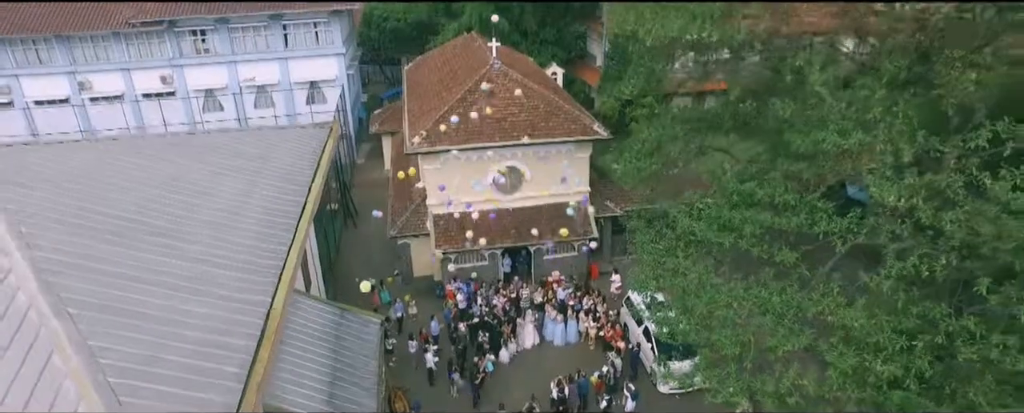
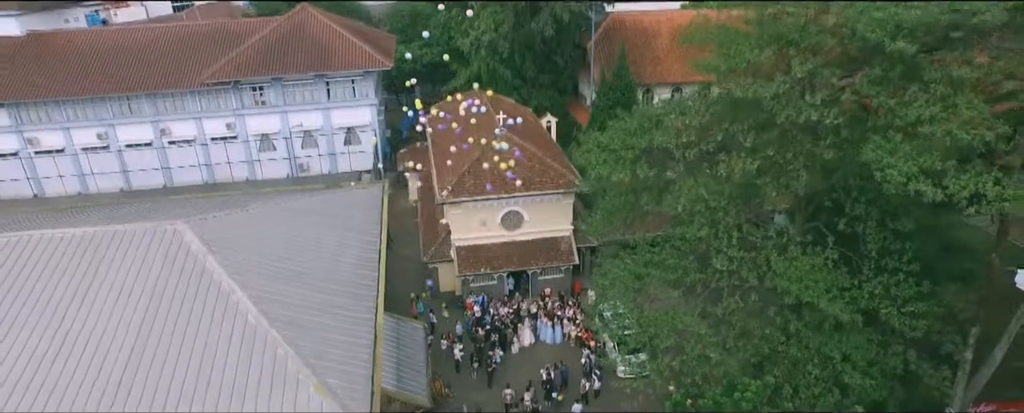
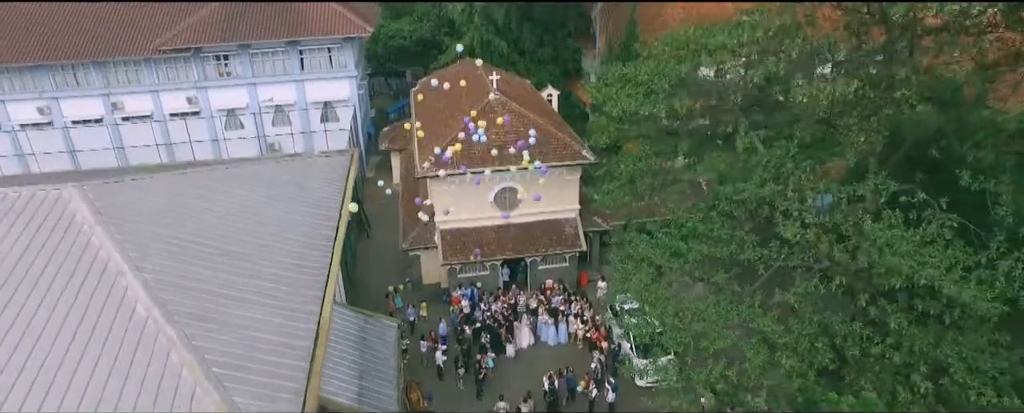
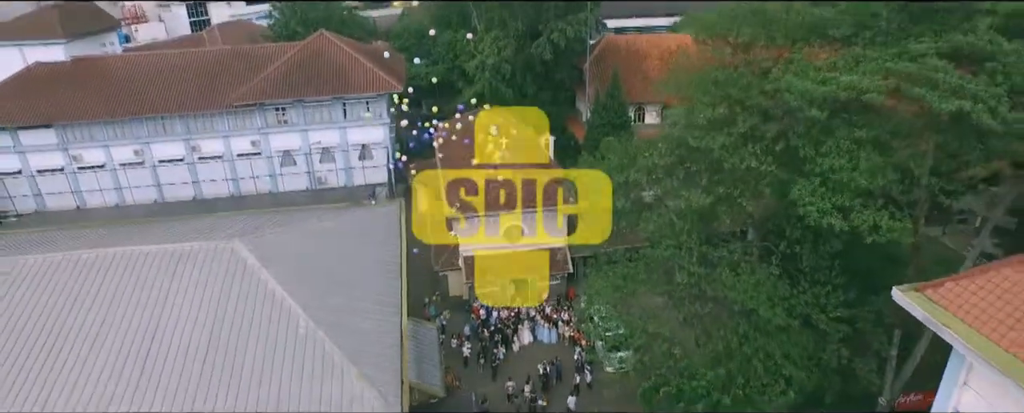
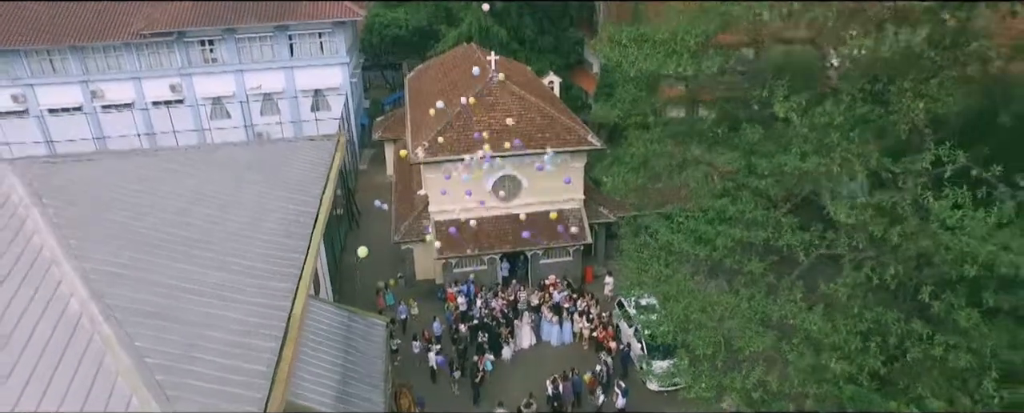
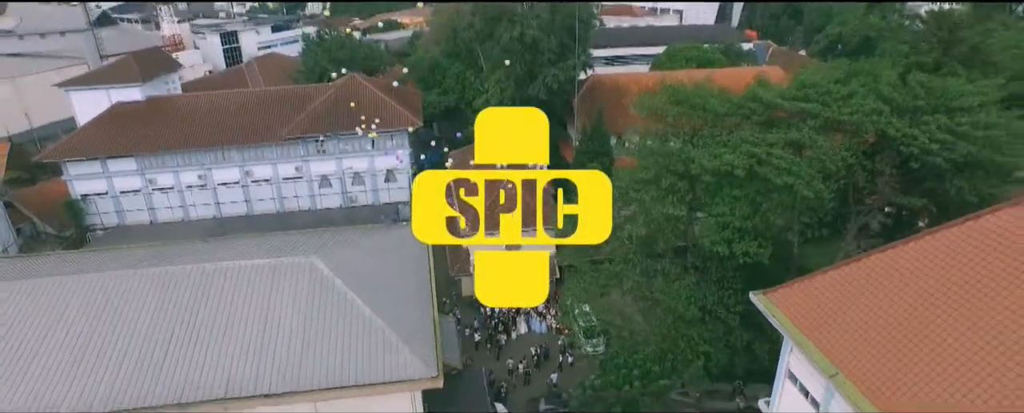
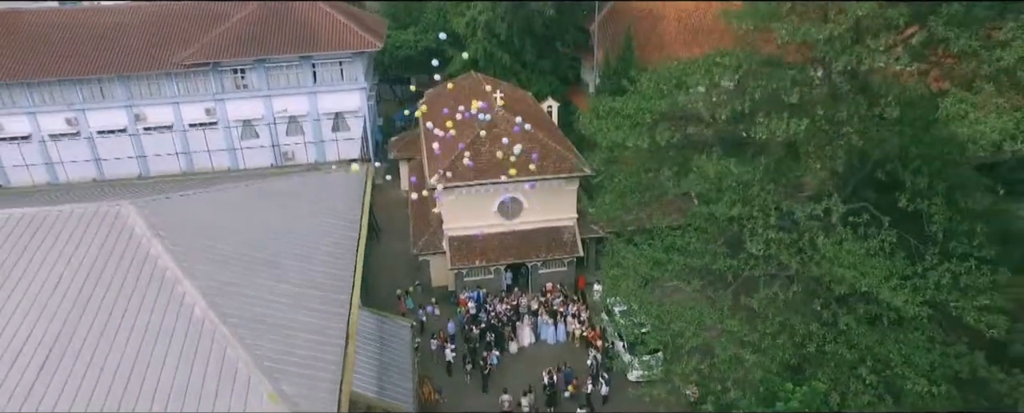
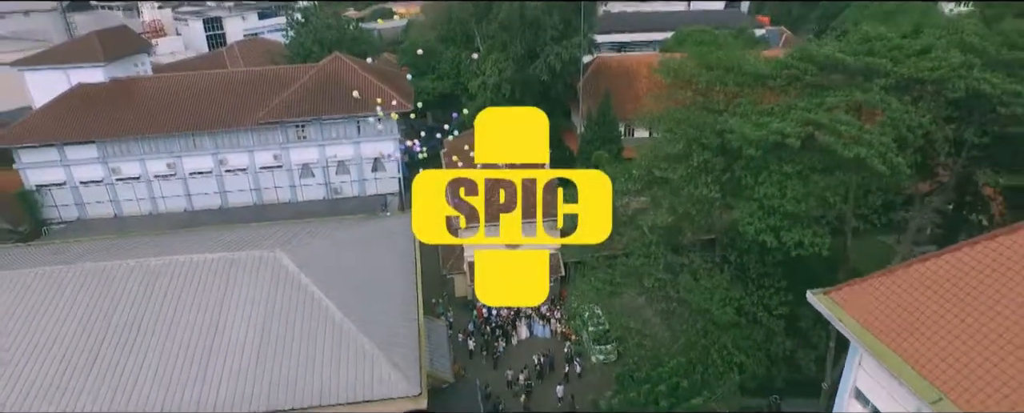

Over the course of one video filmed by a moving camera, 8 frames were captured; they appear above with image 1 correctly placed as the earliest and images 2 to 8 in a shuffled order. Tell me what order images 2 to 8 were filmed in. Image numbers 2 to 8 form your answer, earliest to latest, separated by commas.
5, 3, 7, 2, 4, 8, 6
